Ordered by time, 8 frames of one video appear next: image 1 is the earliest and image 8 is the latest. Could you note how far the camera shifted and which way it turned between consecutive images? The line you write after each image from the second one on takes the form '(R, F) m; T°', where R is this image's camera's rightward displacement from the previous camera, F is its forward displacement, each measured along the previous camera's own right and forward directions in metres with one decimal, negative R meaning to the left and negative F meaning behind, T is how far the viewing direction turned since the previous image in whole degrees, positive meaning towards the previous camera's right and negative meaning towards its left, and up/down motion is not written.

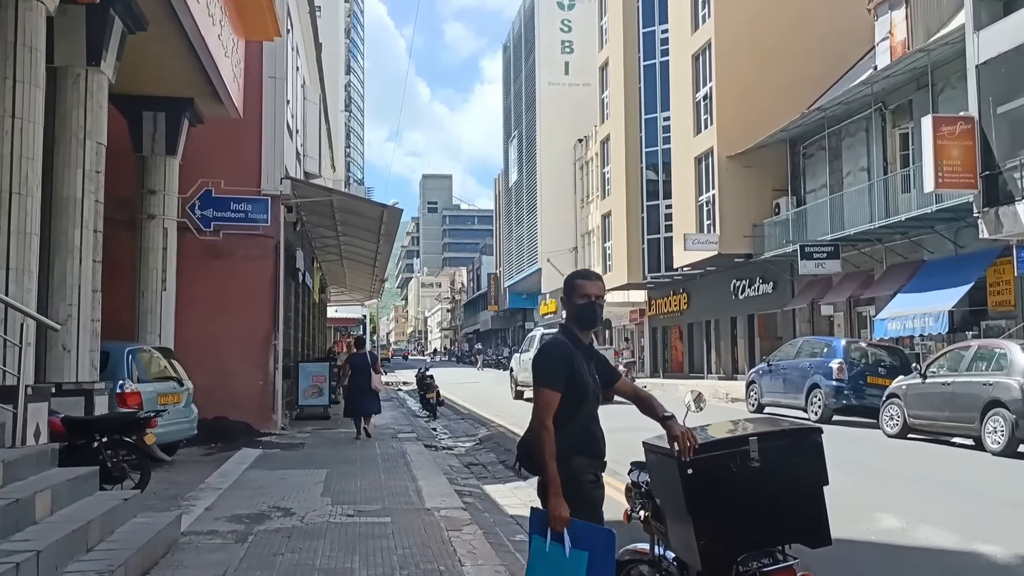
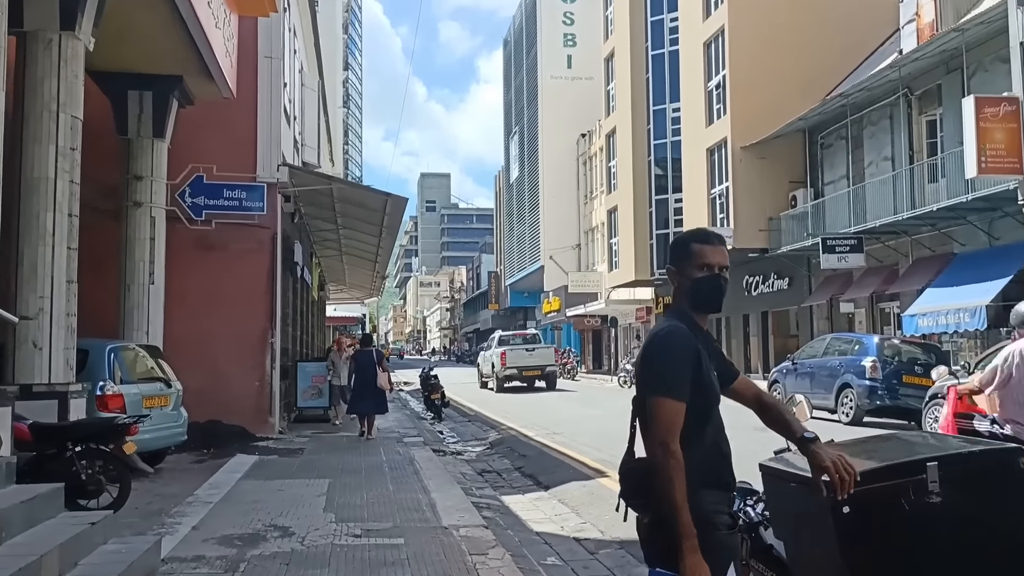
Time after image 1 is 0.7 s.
(-0.2, +1.0) m; 0°
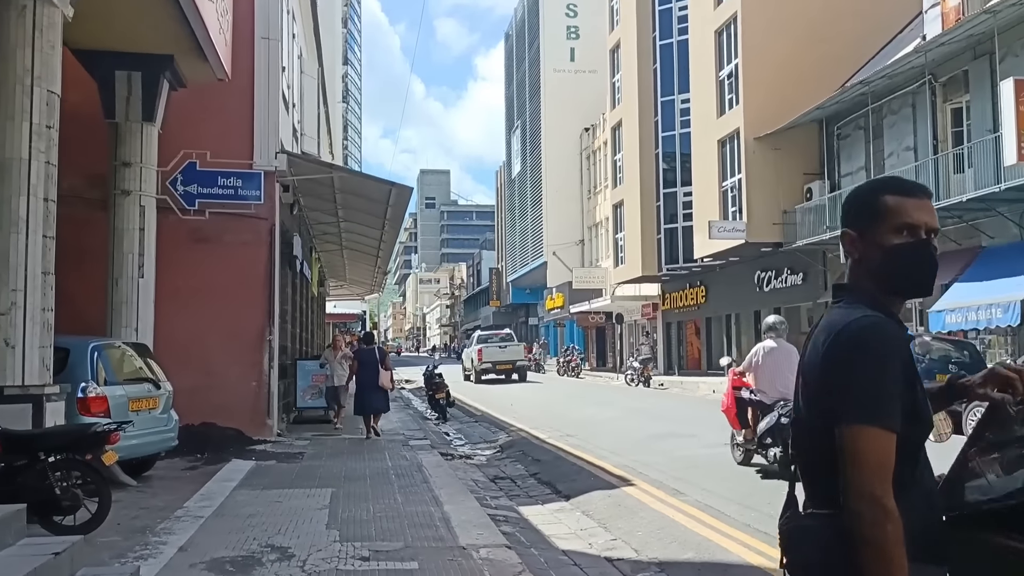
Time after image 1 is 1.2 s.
(-0.2, +0.8) m; 0°
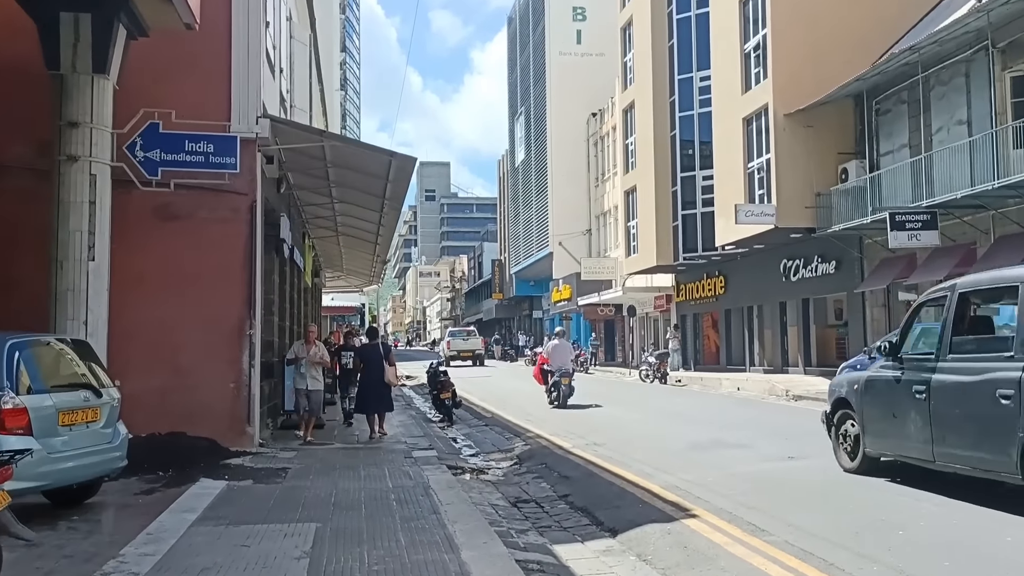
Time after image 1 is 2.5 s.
(-0.2, +1.9) m; 0°
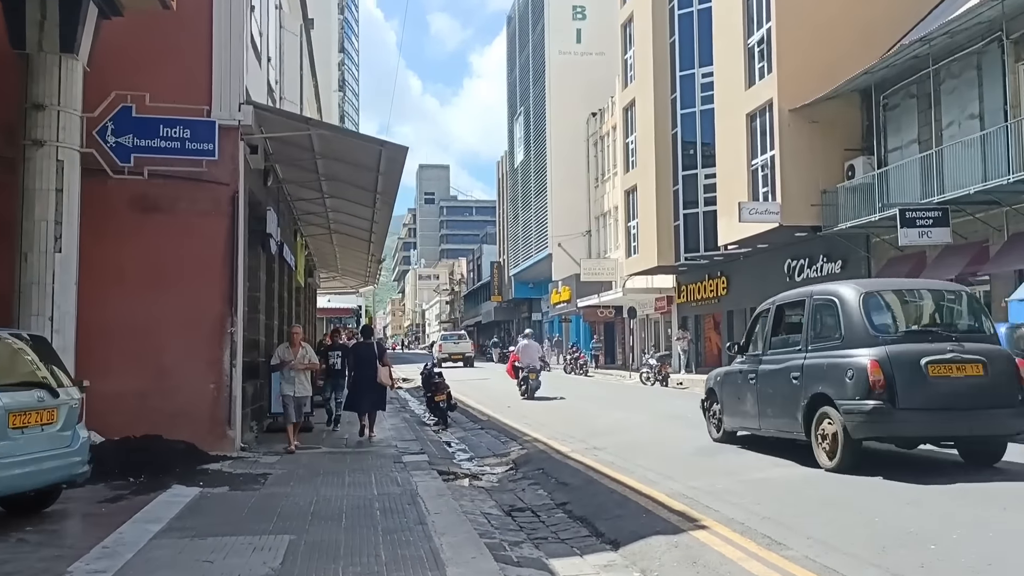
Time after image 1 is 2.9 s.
(0.0, +0.6) m; 0°
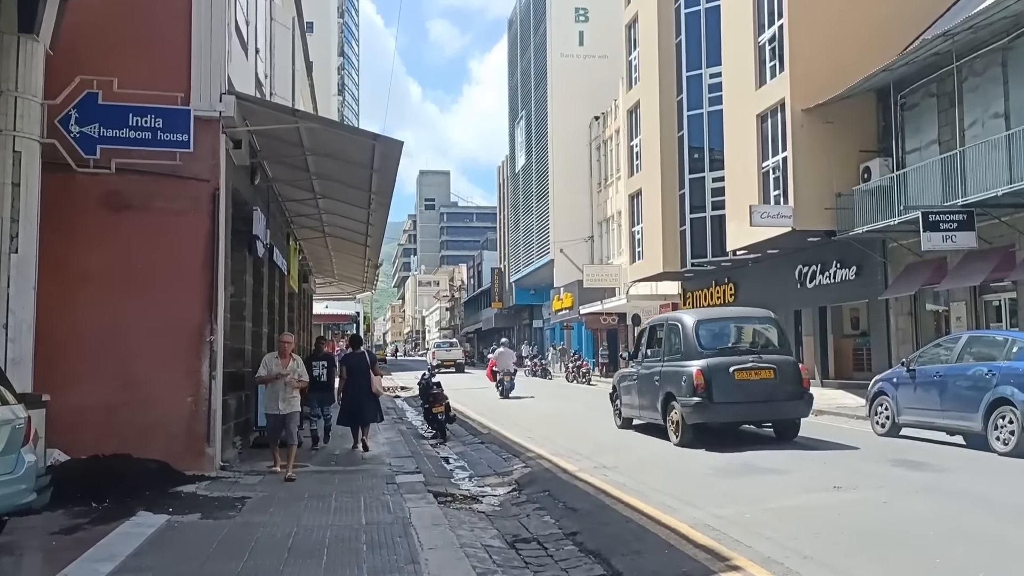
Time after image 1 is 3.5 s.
(0.0, +0.9) m; 0°
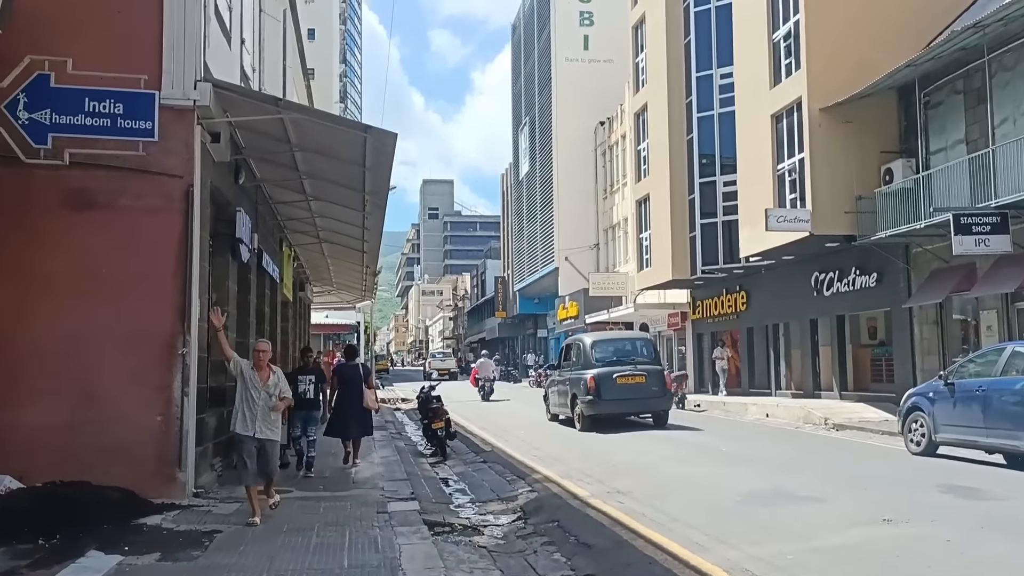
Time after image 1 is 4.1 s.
(0.0, +1.0) m; 0°
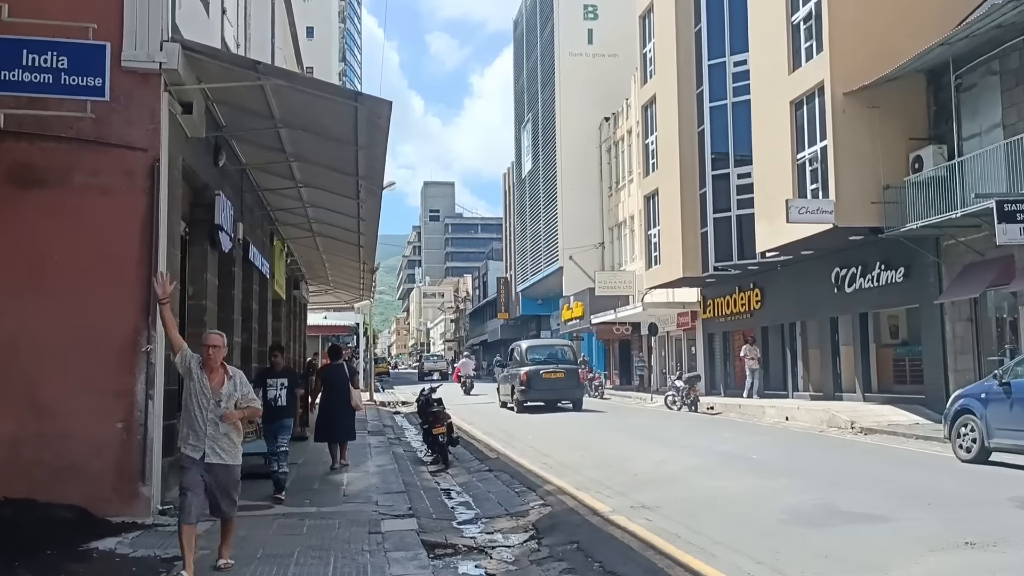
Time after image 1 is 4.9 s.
(-0.1, +1.1) m; 0°
